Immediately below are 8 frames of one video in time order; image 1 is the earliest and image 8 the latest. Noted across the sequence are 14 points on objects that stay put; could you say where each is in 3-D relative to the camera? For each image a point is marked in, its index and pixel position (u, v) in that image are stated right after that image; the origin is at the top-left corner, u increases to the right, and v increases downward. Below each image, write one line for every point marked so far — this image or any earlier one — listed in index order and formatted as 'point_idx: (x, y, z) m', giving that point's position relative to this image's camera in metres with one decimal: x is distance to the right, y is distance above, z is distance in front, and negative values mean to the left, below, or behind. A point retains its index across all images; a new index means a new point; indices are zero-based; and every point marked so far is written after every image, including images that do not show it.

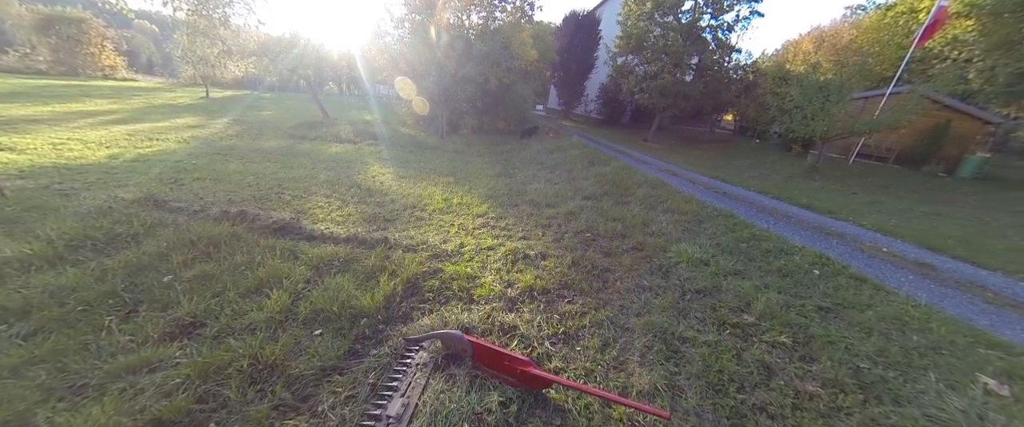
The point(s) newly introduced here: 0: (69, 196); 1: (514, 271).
0: (-6.4, +0.2, +4.5) m
1: (+0.1, -0.7, +3.5) m
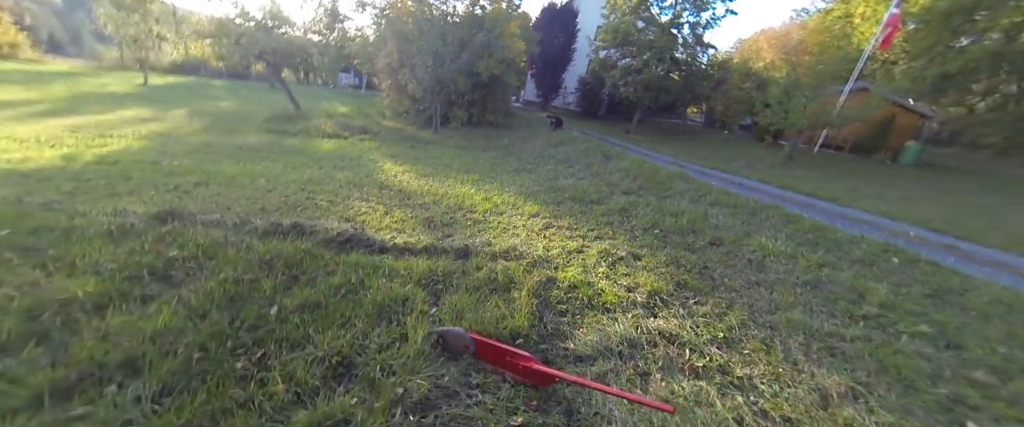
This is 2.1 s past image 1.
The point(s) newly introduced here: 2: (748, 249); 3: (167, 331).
0: (-5.3, 0.0, +3.7) m
1: (+1.3, -0.7, +3.5) m
2: (+3.0, -0.5, +4.0) m
3: (-2.3, -0.8, +2.1) m
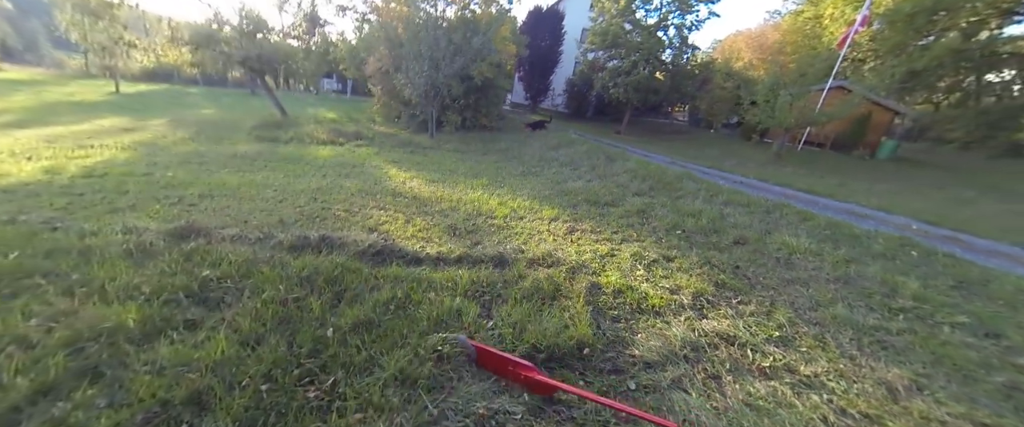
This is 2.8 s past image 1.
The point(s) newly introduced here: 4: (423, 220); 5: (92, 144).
0: (-4.9, -0.2, +3.5) m
1: (+1.7, -0.7, +3.5) m
2: (+3.5, -0.4, +4.1) m
3: (-1.8, -0.9, +1.9) m
4: (-1.4, -0.1, +4.9) m
5: (-11.7, +1.9, +8.8) m
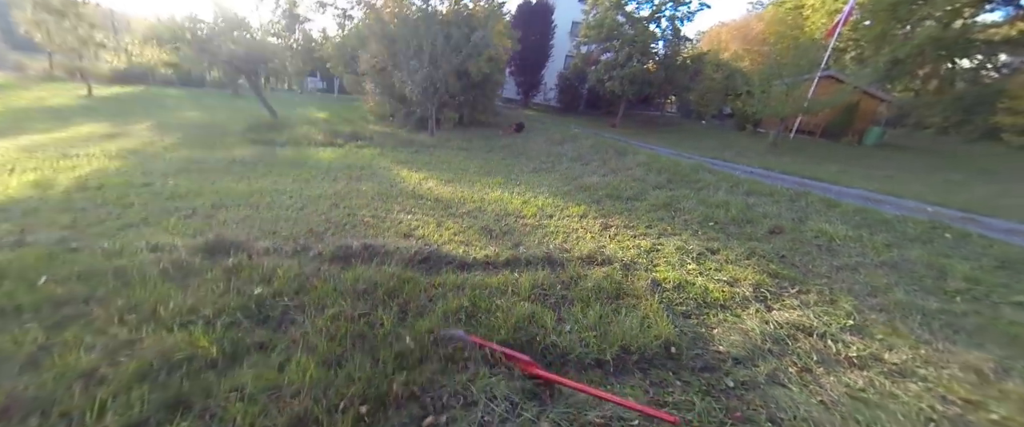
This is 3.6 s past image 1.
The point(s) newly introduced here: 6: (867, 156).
0: (-4.3, -0.4, +3.2) m
1: (+2.3, -0.6, +3.5) m
2: (+4.0, -0.3, +4.2) m
3: (-1.1, -1.0, +1.8) m
4: (-0.9, -0.1, +4.7) m
5: (-11.4, +1.6, +8.2) m
6: (+16.0, +2.6, +14.2) m
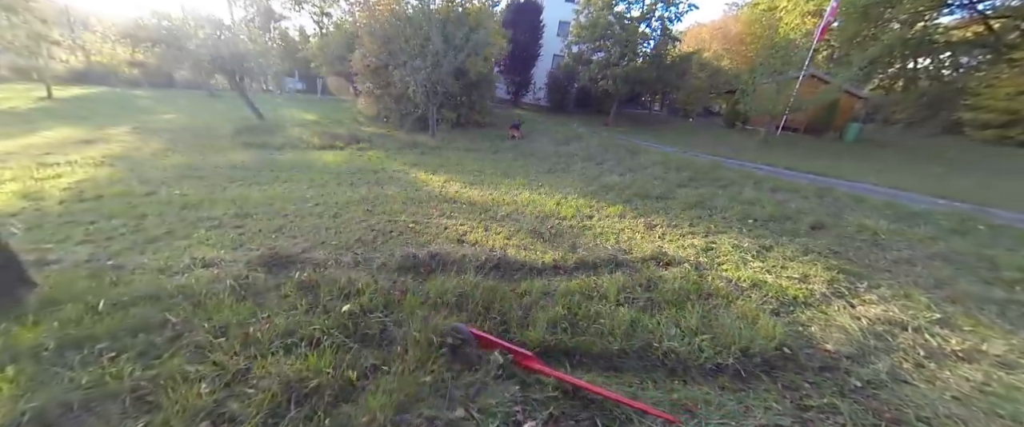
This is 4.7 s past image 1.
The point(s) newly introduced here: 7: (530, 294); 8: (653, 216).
0: (-3.5, -0.5, +2.9) m
1: (+3.0, -0.6, +3.5) m
2: (+4.7, -0.2, +4.3) m
3: (-0.3, -1.0, +1.7) m
4: (-0.2, -0.2, +4.6) m
5: (-10.9, +1.3, +7.5) m
6: (+16.1, +3.0, +14.9) m
7: (+0.1, -0.7, +2.9) m
8: (+2.4, 0.0, +5.3) m
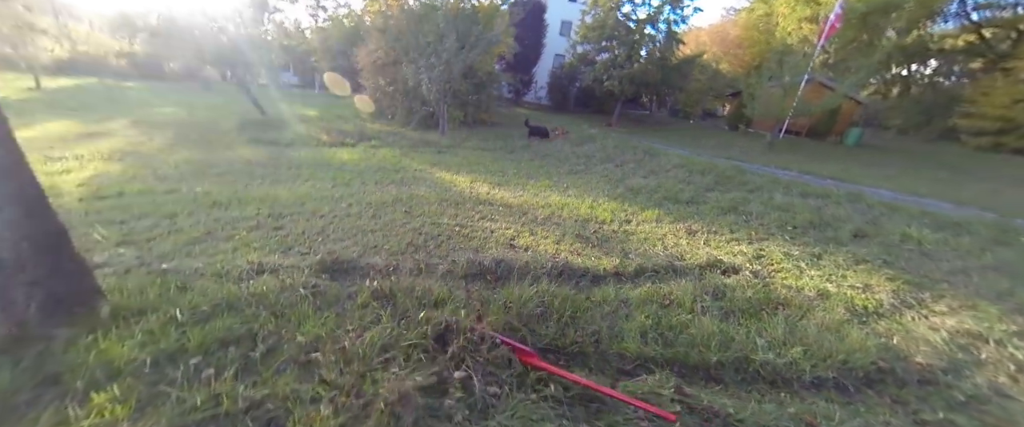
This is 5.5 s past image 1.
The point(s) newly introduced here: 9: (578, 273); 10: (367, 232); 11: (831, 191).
0: (-2.8, -0.5, +2.8) m
1: (+3.7, -0.7, +3.5) m
2: (+5.3, -0.3, +4.4) m
3: (+0.4, -1.1, +1.6) m
4: (+0.5, -0.2, +4.5) m
5: (-10.4, +1.3, +7.2) m
6: (+16.5, +2.8, +15.2) m
7: (+0.8, -0.8, +2.8) m
8: (+3.0, -0.1, +5.3) m
9: (+0.7, -0.6, +3.3) m
10: (-1.9, -0.2, +4.0) m
11: (+6.3, +0.5, +6.2) m
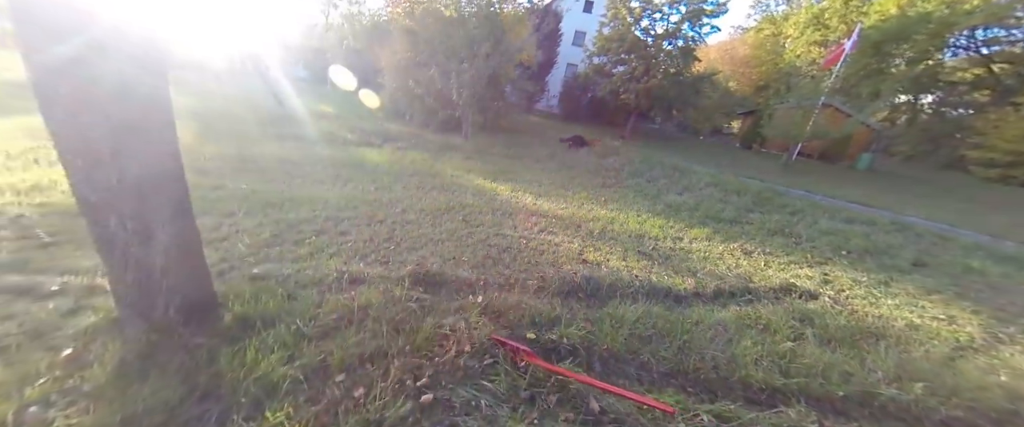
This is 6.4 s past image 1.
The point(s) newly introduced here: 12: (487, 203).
0: (-2.0, -0.5, +2.7) m
1: (+4.6, -1.0, +3.5) m
2: (+6.2, -0.8, +4.4) m
3: (+1.3, -1.3, +1.6) m
4: (+1.4, -0.5, +4.5) m
5: (-9.4, +1.6, +7.1) m
6: (+17.4, +1.6, +15.4) m
7: (+1.7, -1.0, +2.8) m
8: (+3.9, -0.5, +5.3) m
9: (+1.5, -0.8, +3.3) m
10: (-1.0, -0.3, +4.0) m
11: (+7.2, -0.1, +6.3) m
12: (-0.5, +0.2, +5.7) m
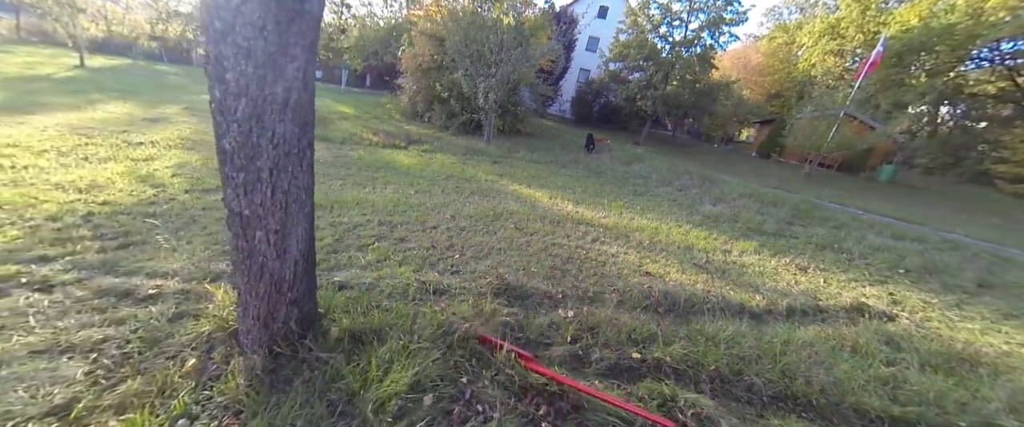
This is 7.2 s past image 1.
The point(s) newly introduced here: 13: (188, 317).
0: (-1.2, -0.6, +2.7) m
1: (+5.3, -1.3, +3.4) m
2: (+7.0, -1.1, +4.2) m
3: (+2.0, -1.4, +1.5) m
4: (+2.1, -0.6, +4.4) m
5: (-8.6, +1.7, +7.2) m
6: (+18.3, +1.0, +15.1) m
7: (+2.4, -1.1, +2.7) m
8: (+4.6, -0.7, +5.2) m
9: (+2.3, -1.0, +3.2) m
10: (-0.2, -0.4, +3.9) m
11: (+8.0, -0.4, +6.1) m
12: (+0.3, +0.1, +5.7) m
13: (-2.2, -0.7, +2.1) m
